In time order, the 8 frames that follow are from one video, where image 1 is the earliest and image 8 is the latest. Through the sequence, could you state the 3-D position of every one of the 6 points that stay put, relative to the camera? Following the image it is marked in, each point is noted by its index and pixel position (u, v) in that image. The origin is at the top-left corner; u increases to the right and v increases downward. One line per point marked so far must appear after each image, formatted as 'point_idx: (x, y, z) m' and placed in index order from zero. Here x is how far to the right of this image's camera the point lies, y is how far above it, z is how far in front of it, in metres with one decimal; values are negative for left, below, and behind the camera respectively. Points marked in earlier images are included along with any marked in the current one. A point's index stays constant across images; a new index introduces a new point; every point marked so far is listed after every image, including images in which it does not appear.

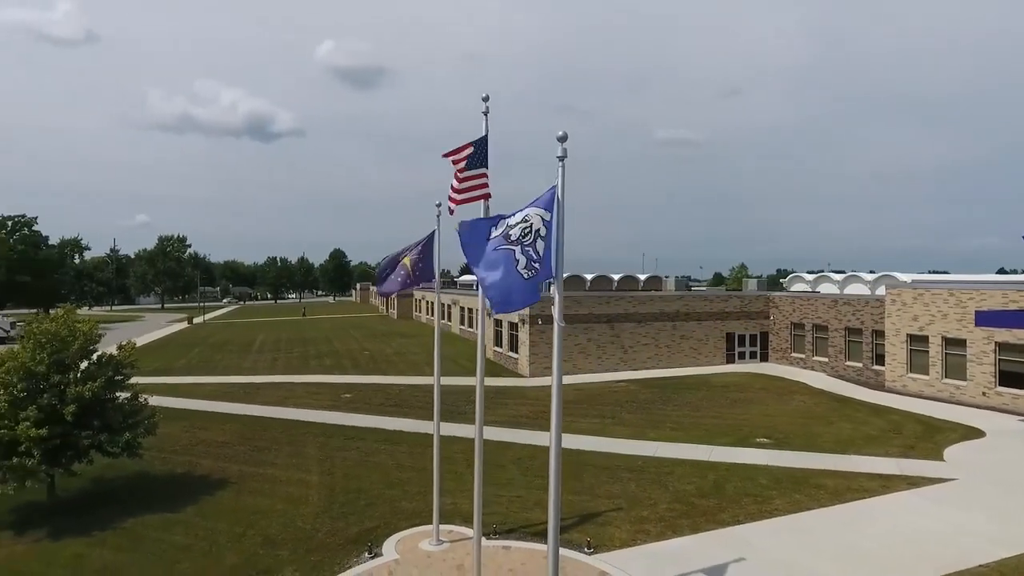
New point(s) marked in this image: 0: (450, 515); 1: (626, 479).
0: (-1.3, -4.6, +12.8) m
1: (+2.6, -4.4, +14.5) m
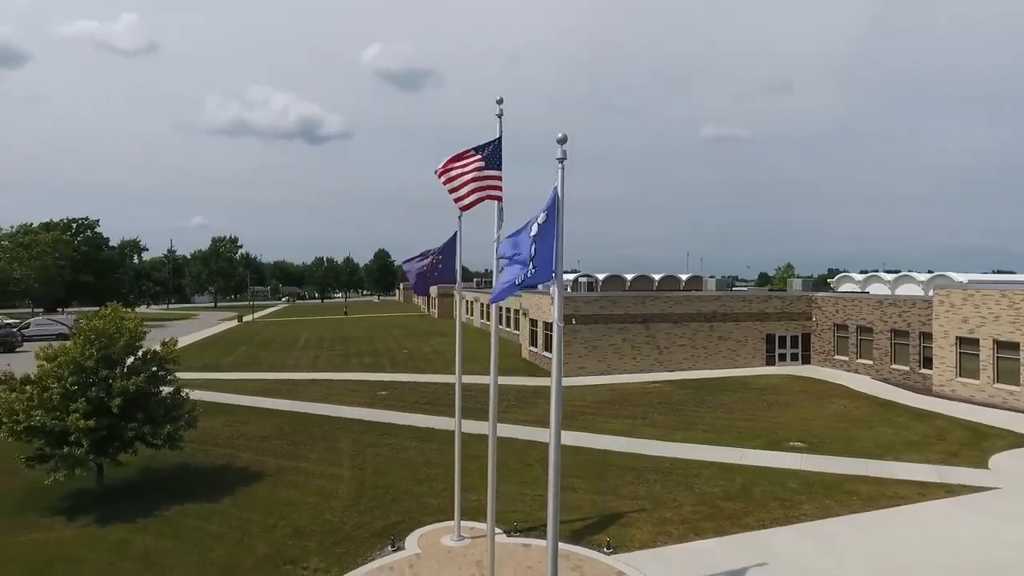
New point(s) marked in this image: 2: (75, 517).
0: (-0.8, -4.6, +12.9) m
1: (+3.2, -4.4, +14.4) m
2: (-9.1, -4.7, +13.2) m
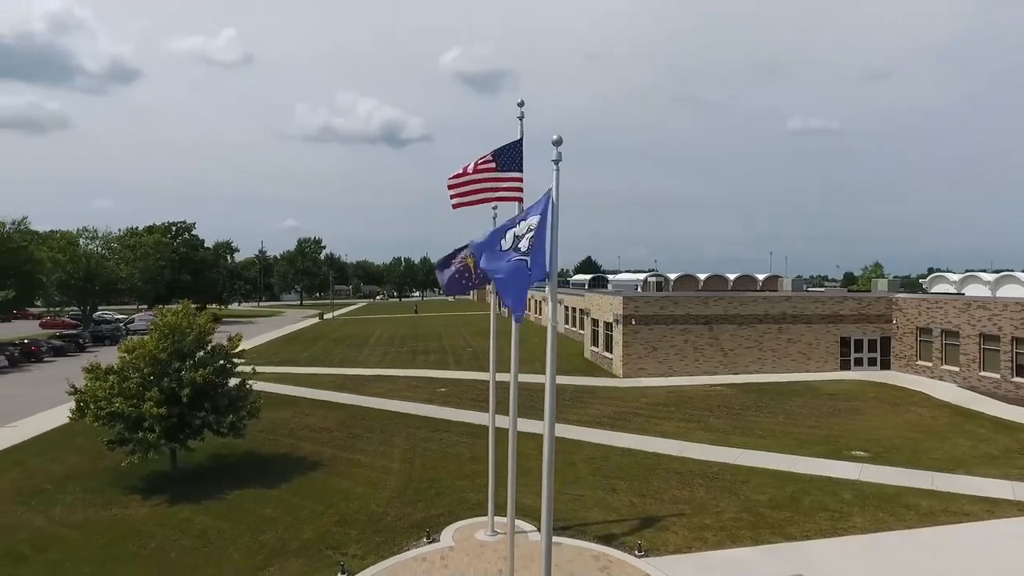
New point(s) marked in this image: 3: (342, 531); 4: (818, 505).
0: (-0.1, -4.6, +13.1) m
1: (+4.1, -4.4, +14.1) m
2: (-8.2, -4.7, +14.4) m
3: (-3.3, -4.7, +12.3) m
4: (+6.1, -4.4, +12.7) m
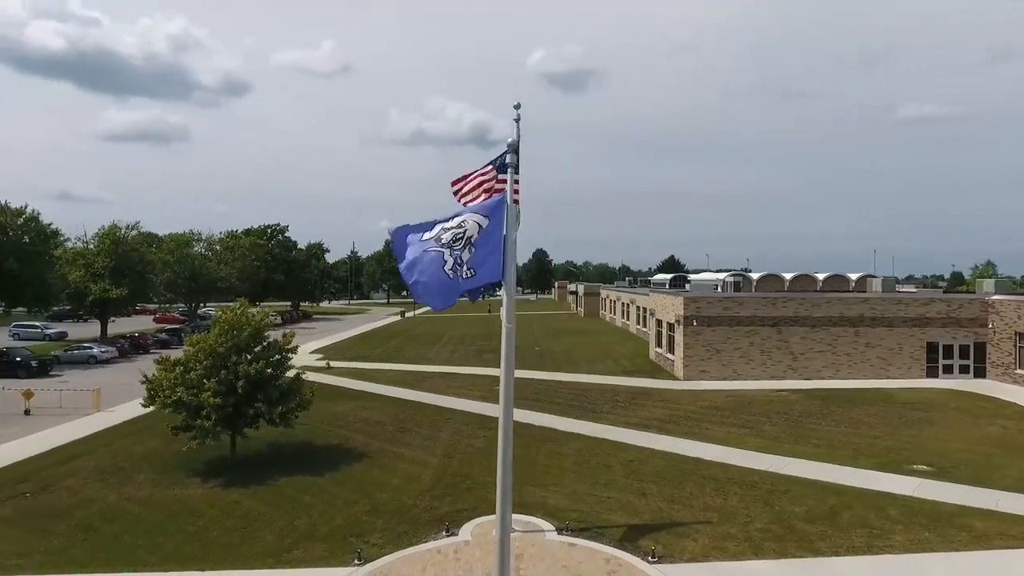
0: (+0.4, -4.6, +13.2) m
1: (+4.7, -4.4, +13.6) m
2: (-7.5, -4.7, +15.6) m
3: (-2.9, -4.7, +12.8) m
4: (+6.5, -4.4, +12.0) m
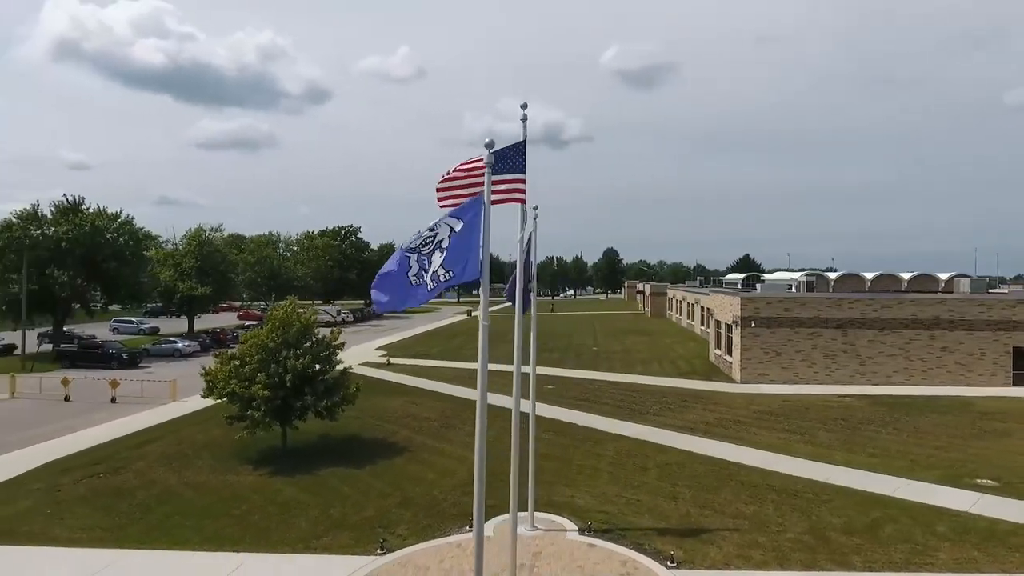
0: (+1.0, -4.6, +13.2) m
1: (+5.3, -4.4, +13.1) m
2: (-6.6, -4.6, +16.5) m
3: (-2.4, -4.7, +13.2) m
4: (+6.9, -4.4, +11.2) m
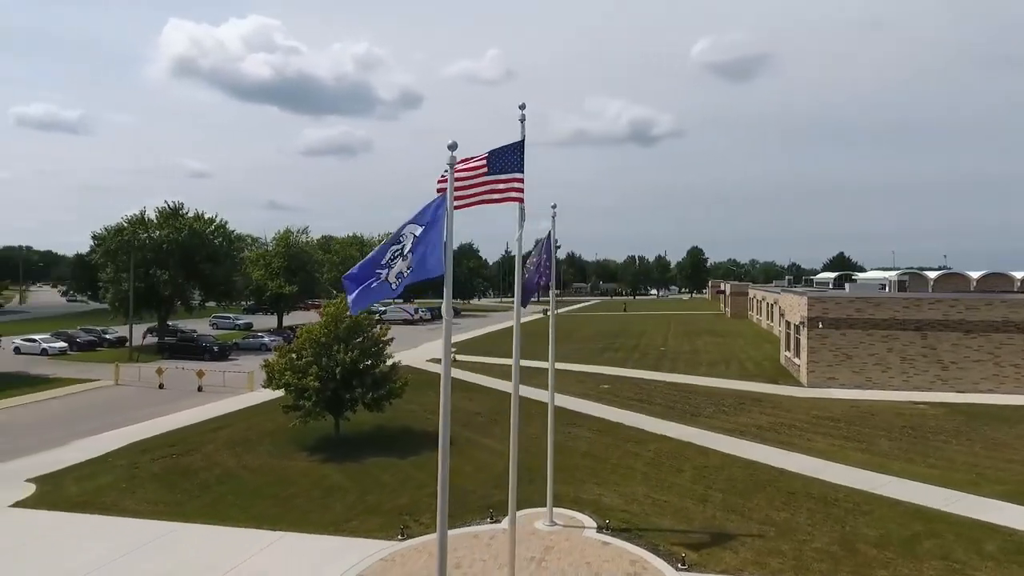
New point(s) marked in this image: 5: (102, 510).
0: (+1.5, -4.5, +13.2) m
1: (+5.7, -4.4, +12.5) m
2: (-5.5, -4.6, +17.5) m
3: (-1.8, -4.6, +13.7) m
4: (+7.1, -4.4, +10.5) m
5: (-9.0, -4.9, +14.0) m
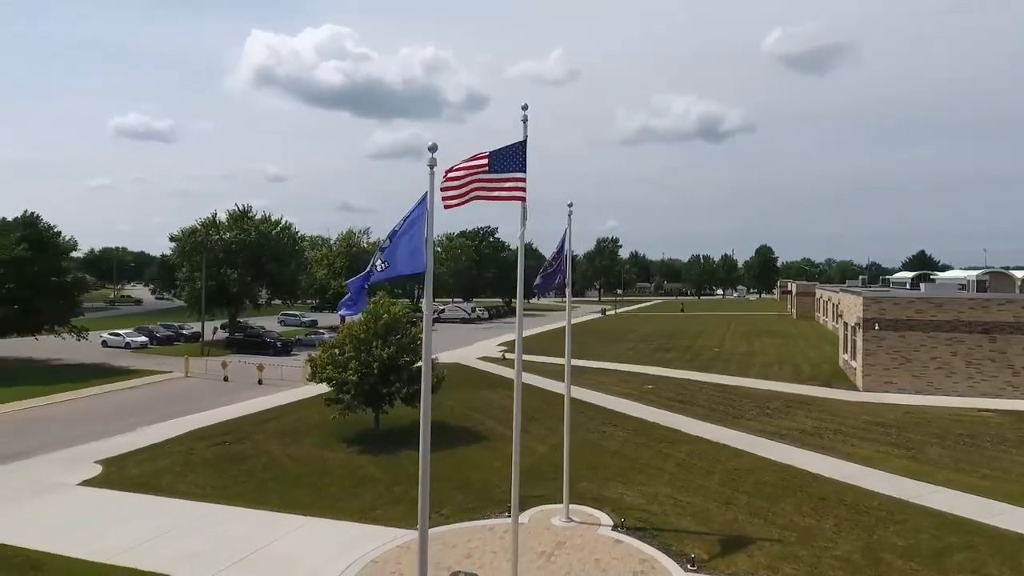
0: (+1.9, -4.5, +13.2) m
1: (+6.0, -4.3, +12.1) m
2: (-4.6, -4.5, +18.3) m
3: (-1.3, -4.6, +14.1) m
4: (+7.2, -4.3, +9.9) m
5: (-8.5, -4.8, +15.1) m
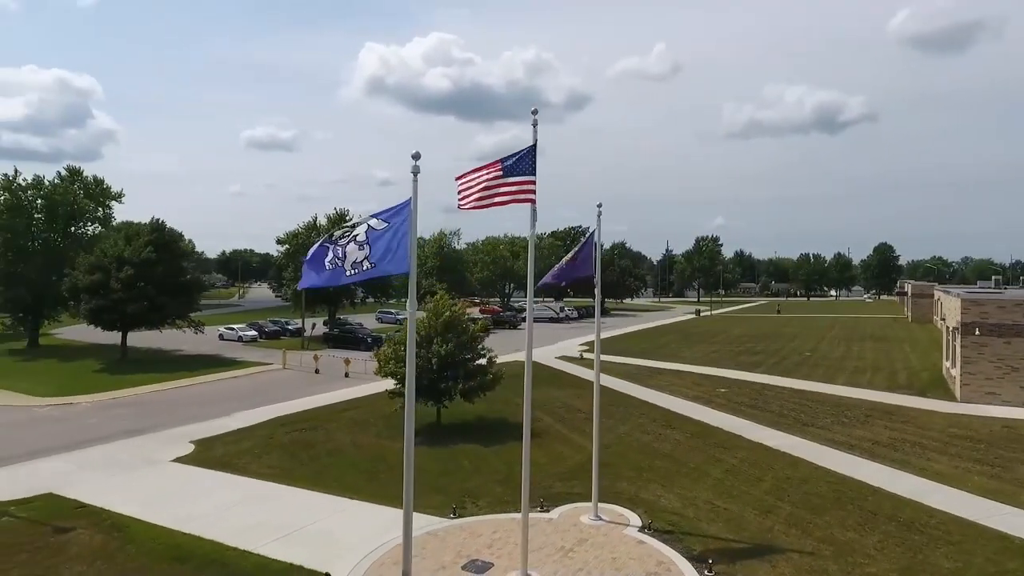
0: (+2.6, -4.5, +13.2) m
1: (+6.5, -4.4, +11.4) m
2: (-3.0, -4.5, +19.2) m
3: (-0.4, -4.5, +14.5) m
4: (+7.3, -4.3, +9.0) m
5: (-7.3, -4.8, +16.6) m
